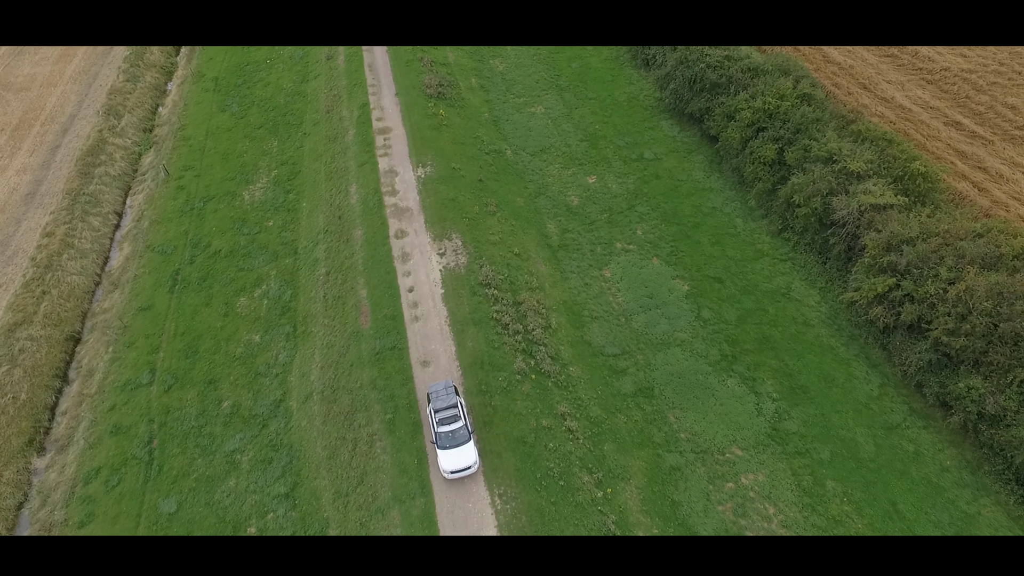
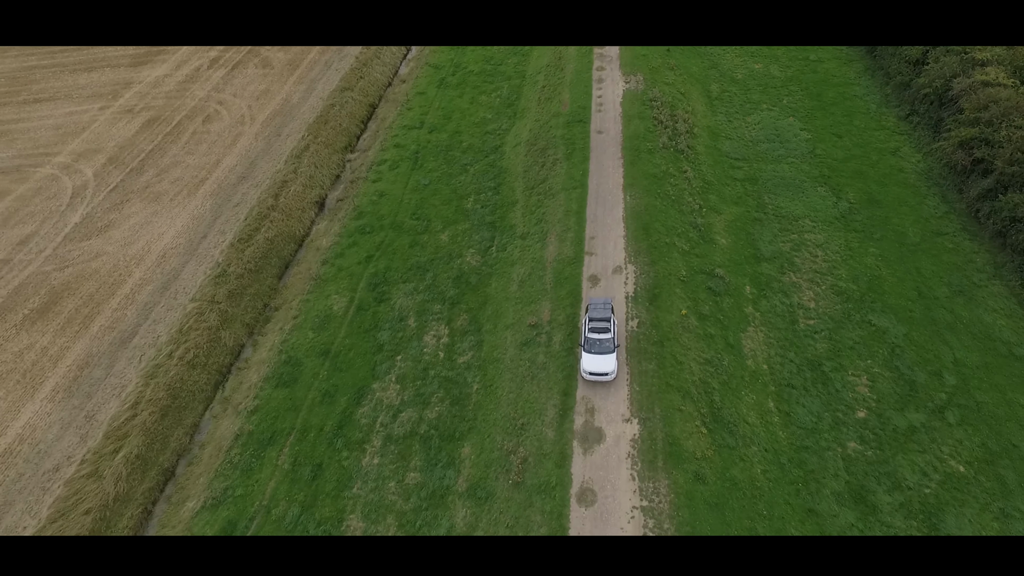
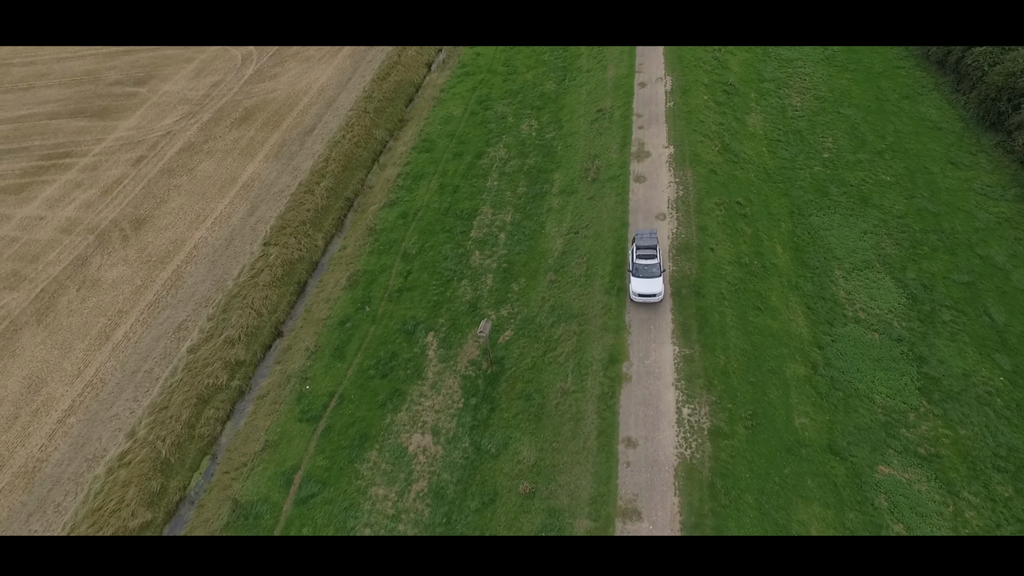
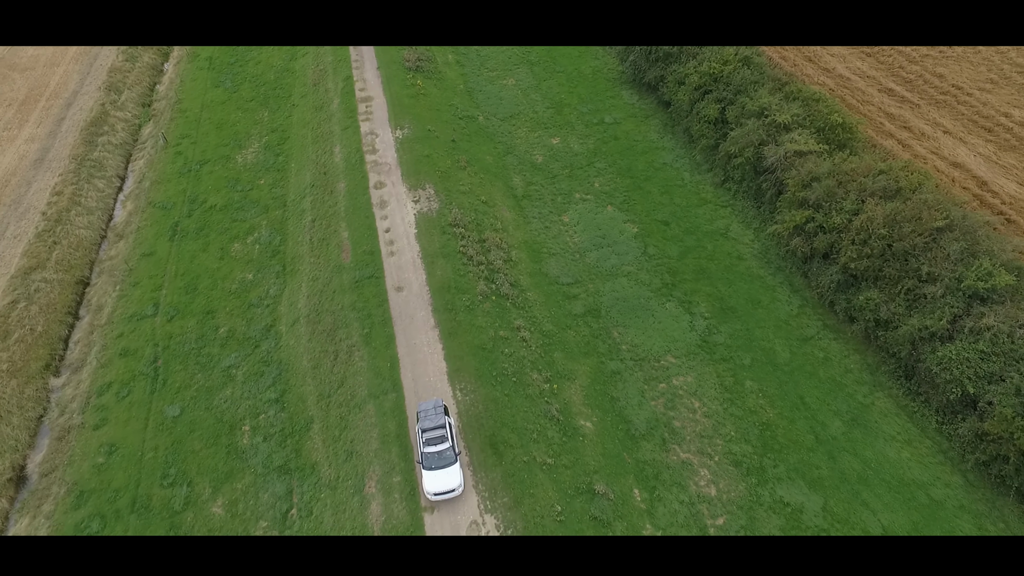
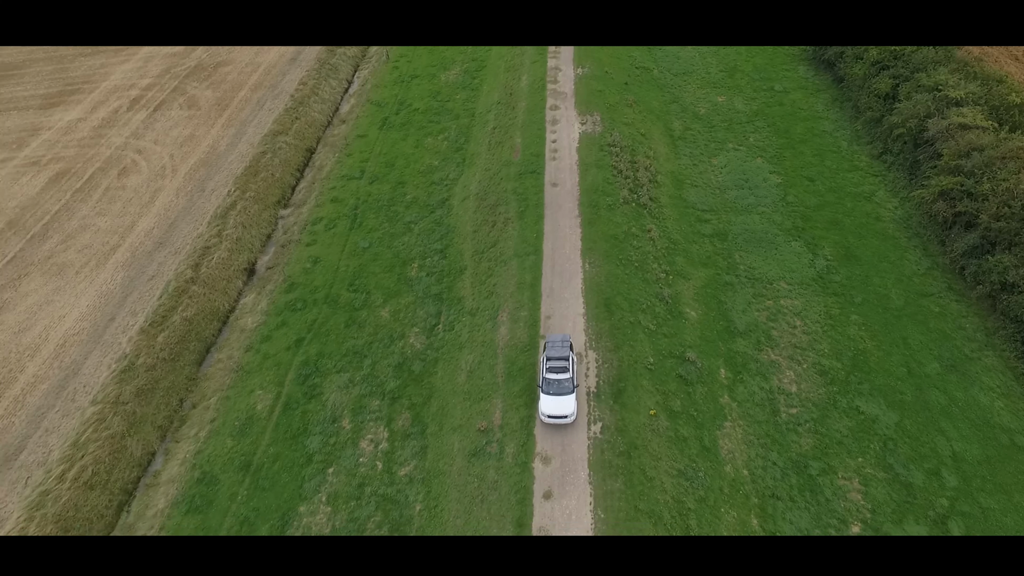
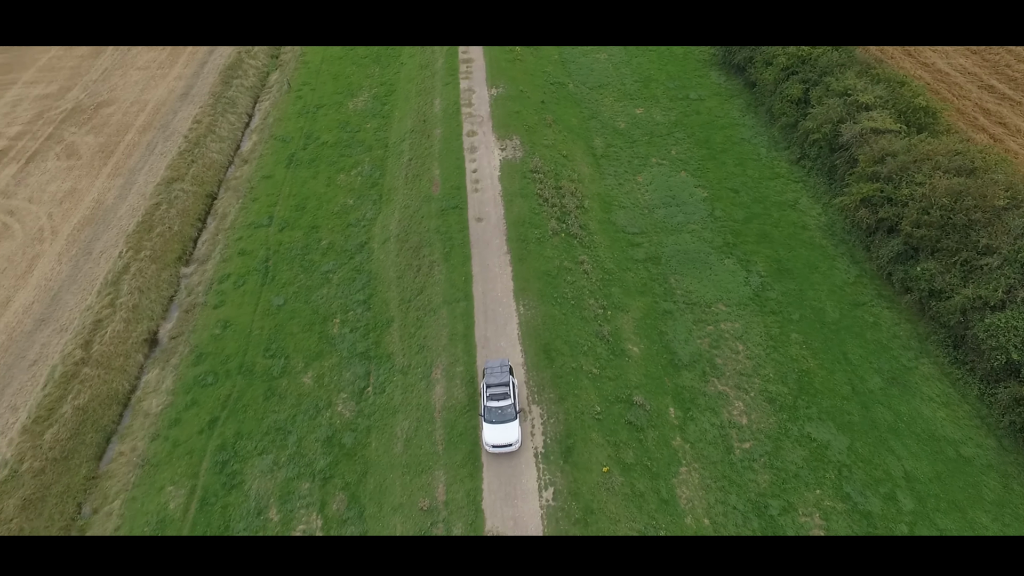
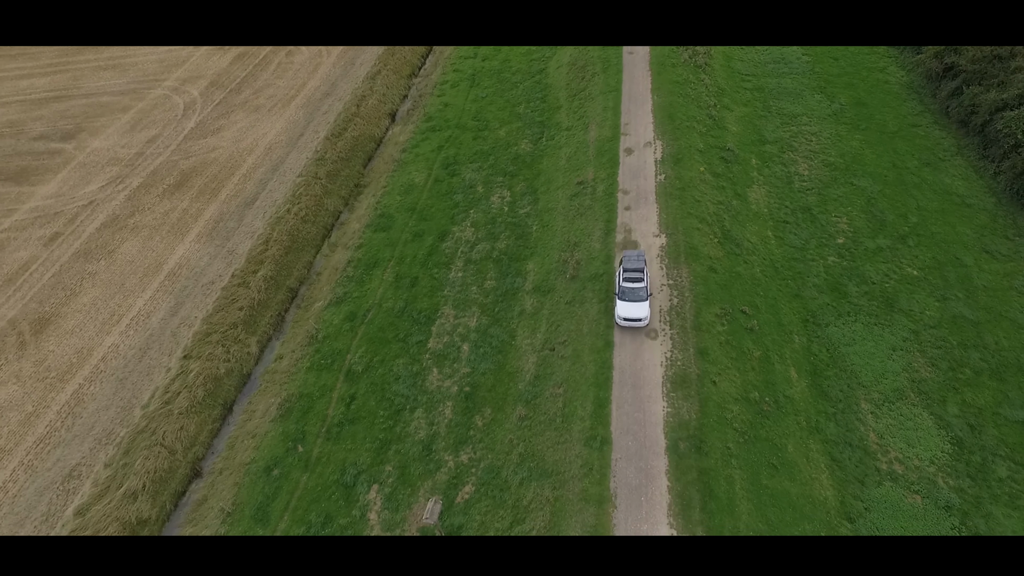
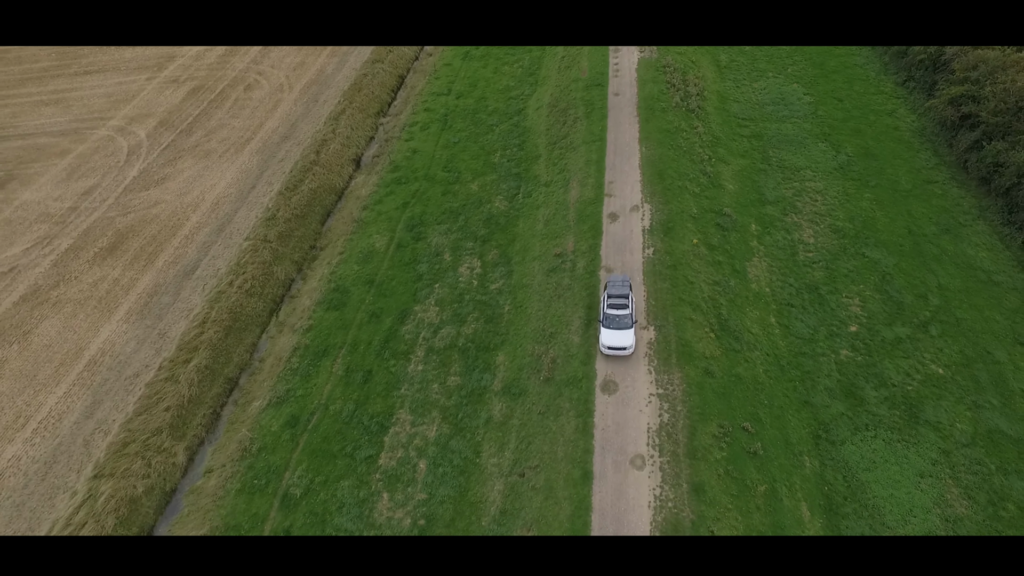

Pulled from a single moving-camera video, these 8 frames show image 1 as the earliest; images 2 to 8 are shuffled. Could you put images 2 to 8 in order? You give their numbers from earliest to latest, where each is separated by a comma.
4, 6, 5, 2, 8, 7, 3
